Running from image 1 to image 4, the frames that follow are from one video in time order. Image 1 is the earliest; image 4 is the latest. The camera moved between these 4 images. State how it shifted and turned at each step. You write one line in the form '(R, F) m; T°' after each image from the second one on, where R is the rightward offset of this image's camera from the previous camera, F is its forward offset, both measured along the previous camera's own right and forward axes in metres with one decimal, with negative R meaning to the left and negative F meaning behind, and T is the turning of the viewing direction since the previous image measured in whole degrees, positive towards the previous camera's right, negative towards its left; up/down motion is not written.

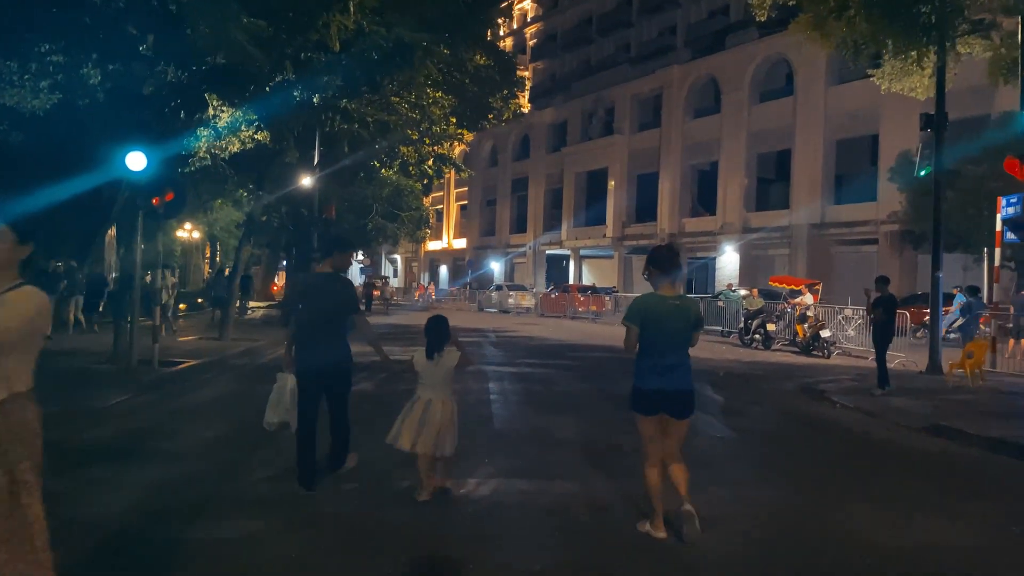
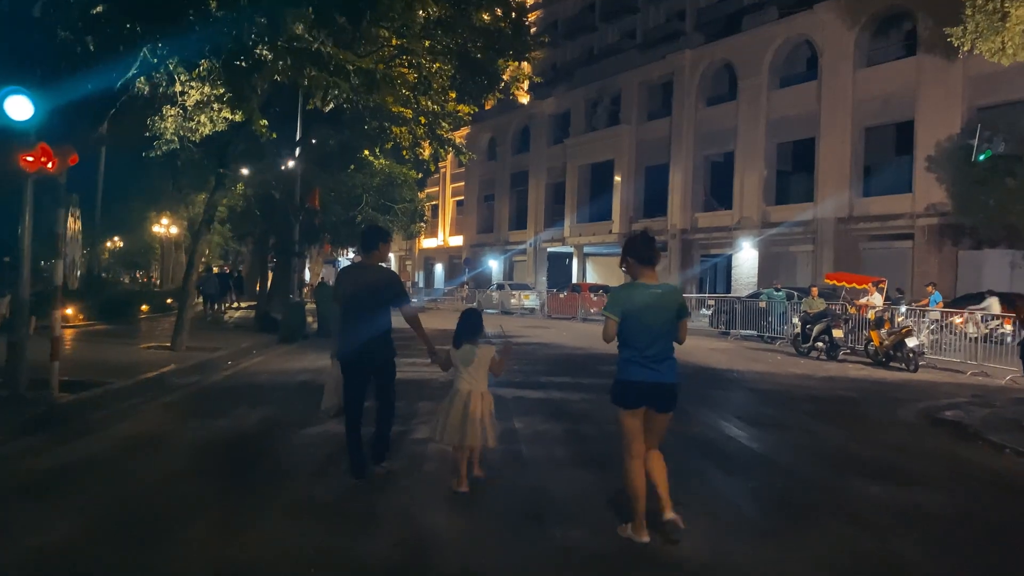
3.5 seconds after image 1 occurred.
(-0.4, +3.3) m; 0°
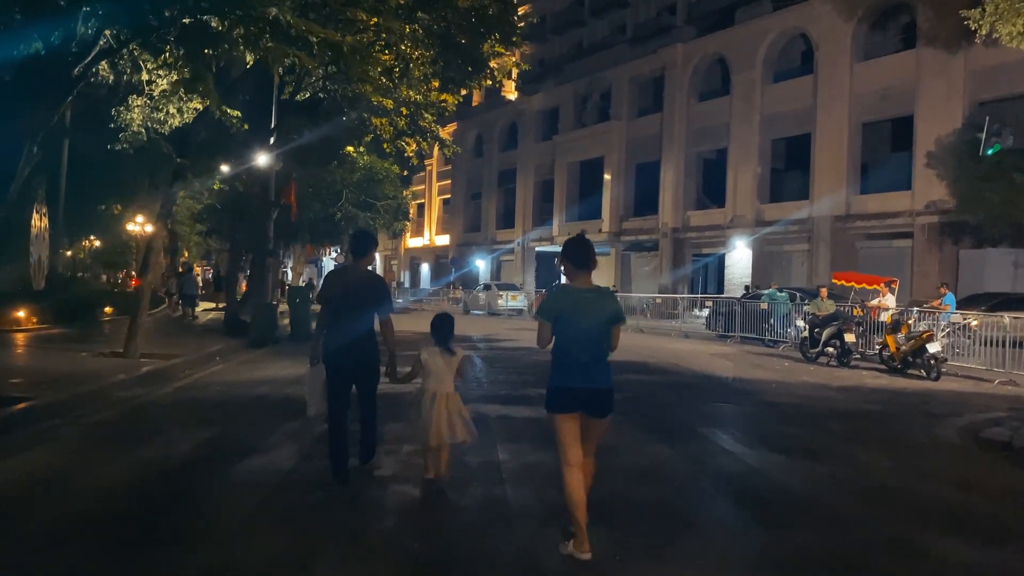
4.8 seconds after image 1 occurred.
(0.0, +1.3) m; +1°
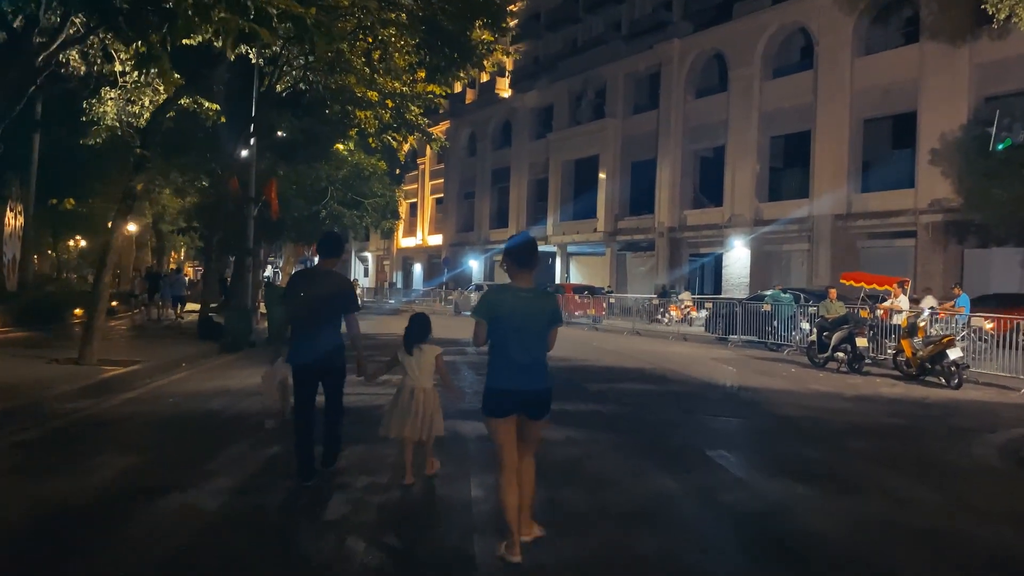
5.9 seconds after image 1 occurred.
(+0.1, +1.0) m; 0°
